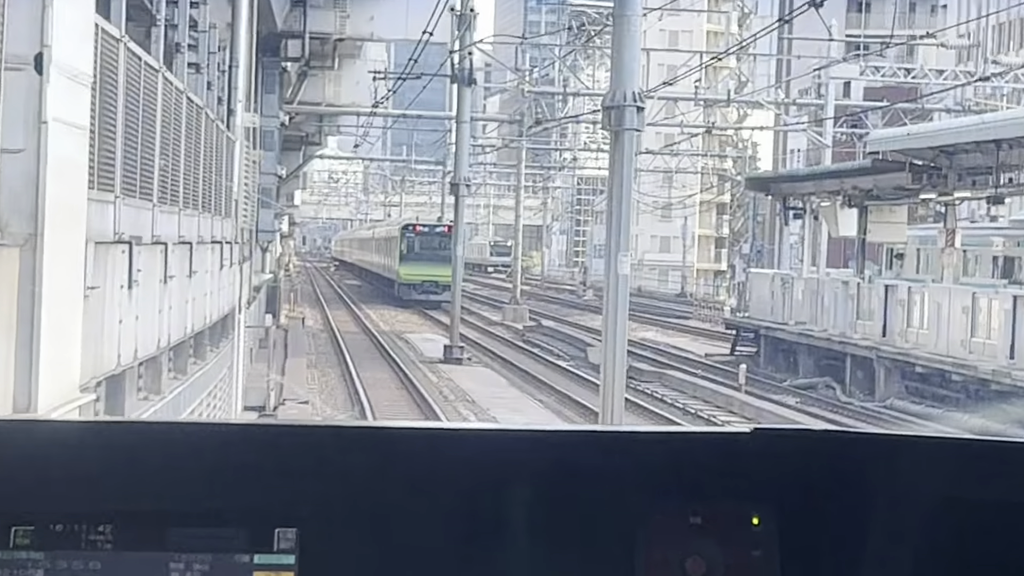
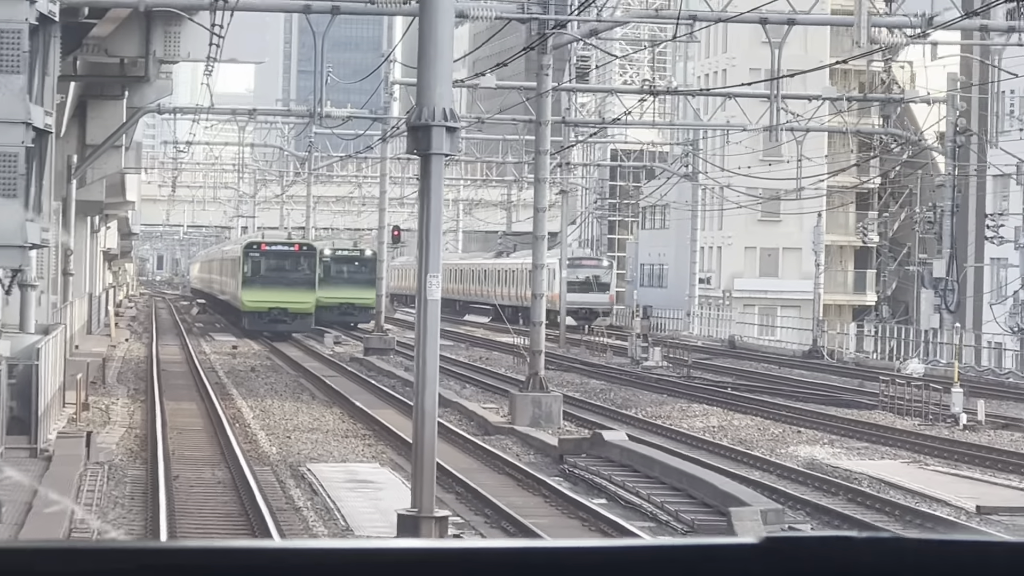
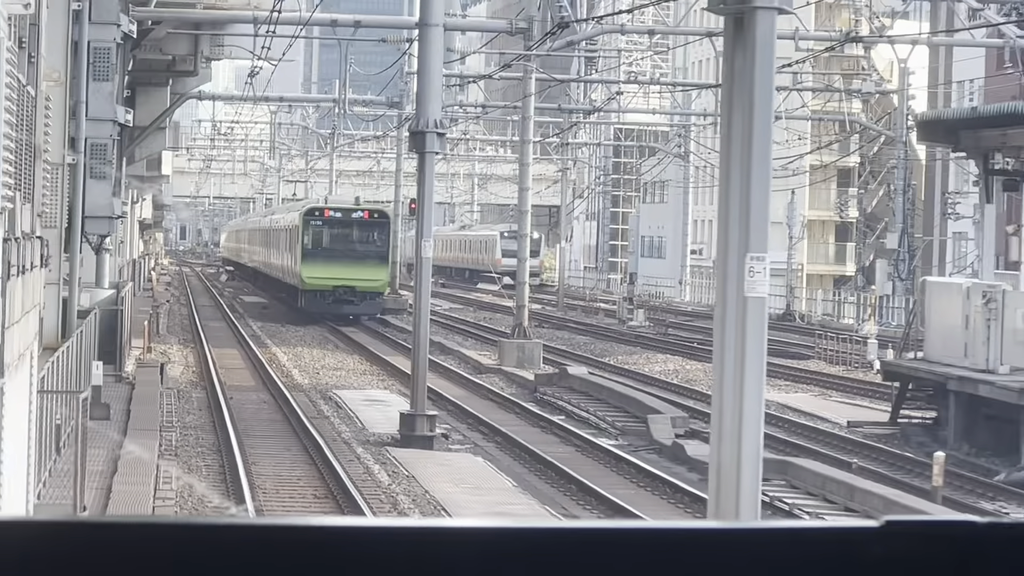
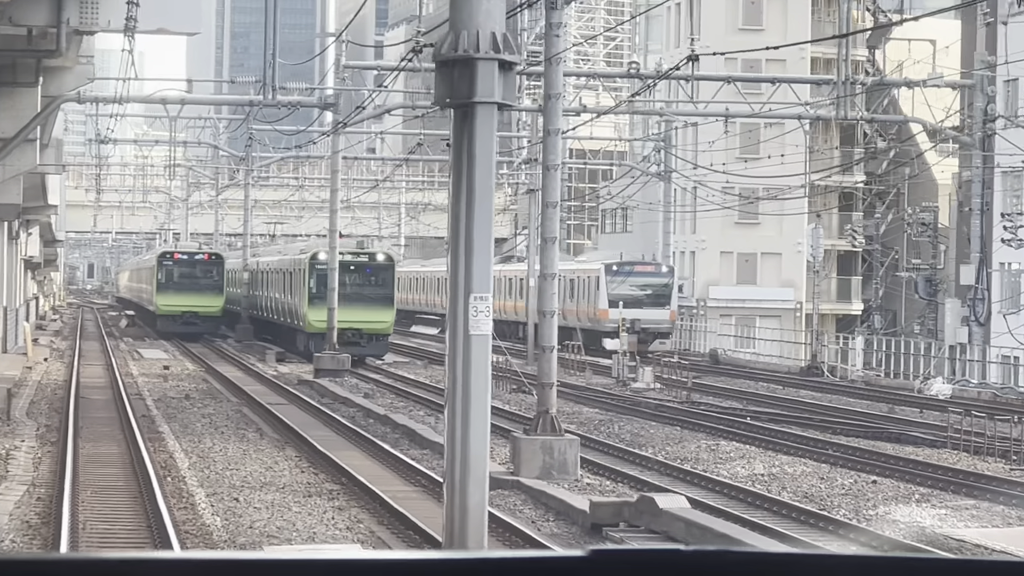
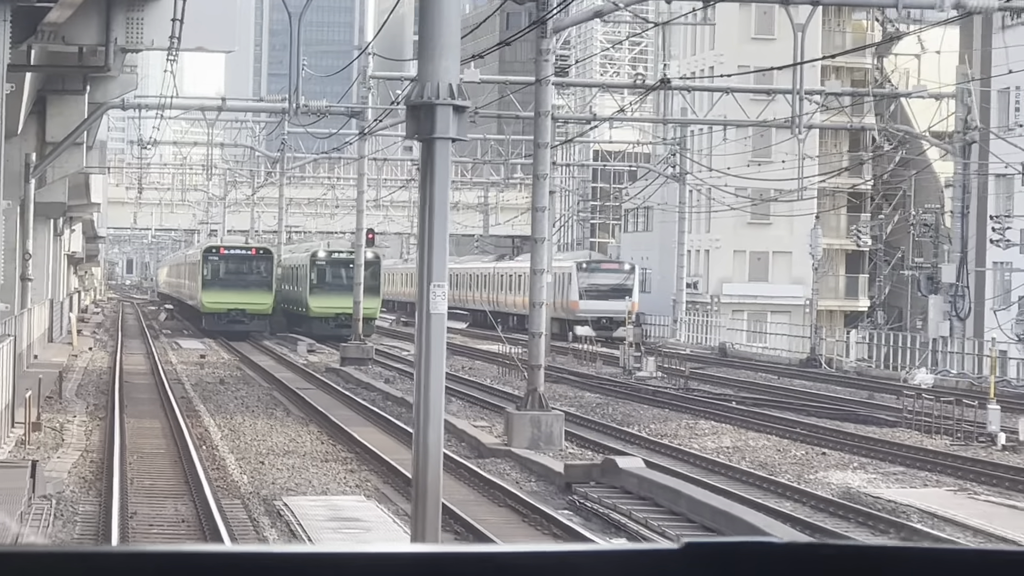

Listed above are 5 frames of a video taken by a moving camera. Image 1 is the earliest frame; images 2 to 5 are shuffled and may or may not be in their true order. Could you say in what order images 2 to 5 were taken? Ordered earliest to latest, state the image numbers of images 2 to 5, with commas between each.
3, 2, 5, 4
